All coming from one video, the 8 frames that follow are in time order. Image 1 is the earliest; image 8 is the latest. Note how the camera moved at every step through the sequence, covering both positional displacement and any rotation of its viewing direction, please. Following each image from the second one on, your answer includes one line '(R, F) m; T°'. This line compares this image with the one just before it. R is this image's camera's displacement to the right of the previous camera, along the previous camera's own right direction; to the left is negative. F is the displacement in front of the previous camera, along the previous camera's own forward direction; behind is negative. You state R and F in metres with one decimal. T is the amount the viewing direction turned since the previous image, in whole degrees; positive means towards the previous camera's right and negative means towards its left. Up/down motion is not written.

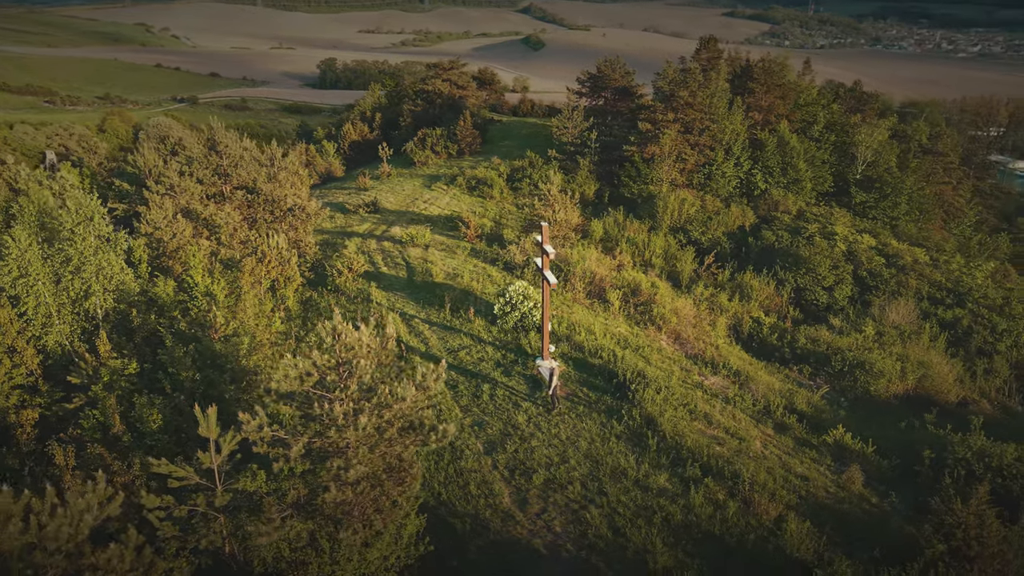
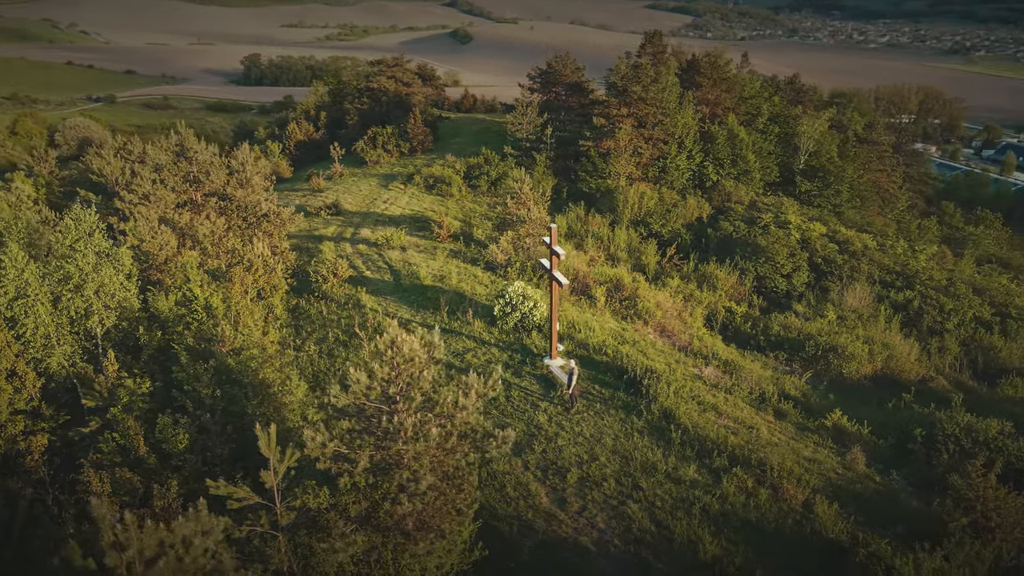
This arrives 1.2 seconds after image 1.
(-1.0, -0.1) m; +5°
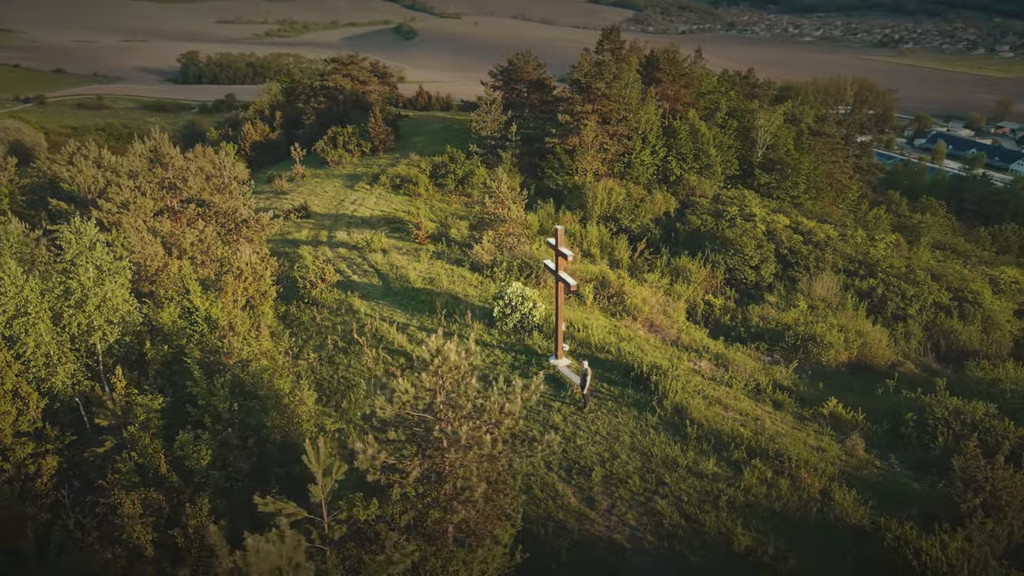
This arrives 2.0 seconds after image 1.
(-0.8, 0.0) m; +4°
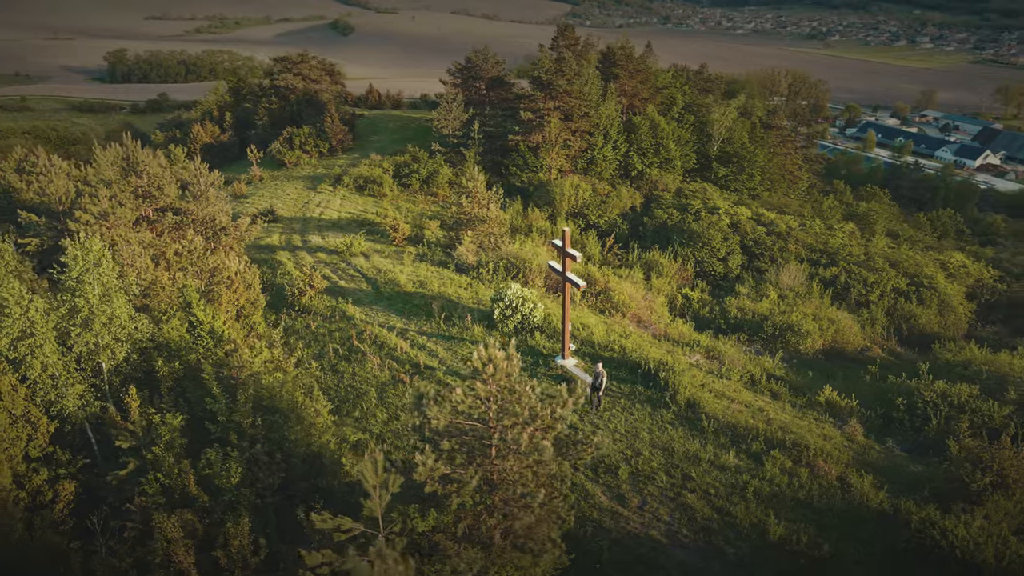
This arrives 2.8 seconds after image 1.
(-0.9, 0.0) m; +4°
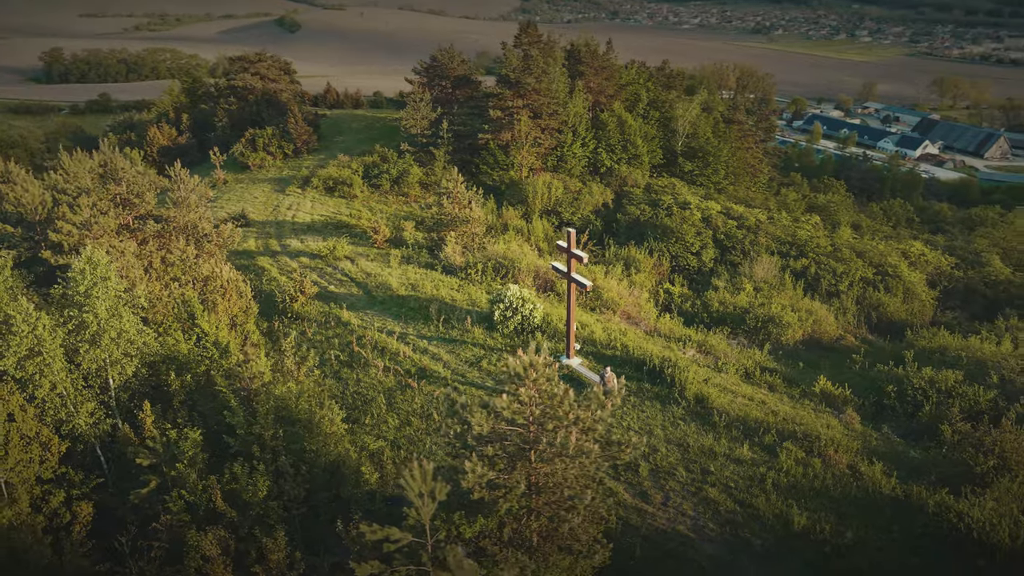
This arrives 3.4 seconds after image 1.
(-0.7, 0.0) m; +3°
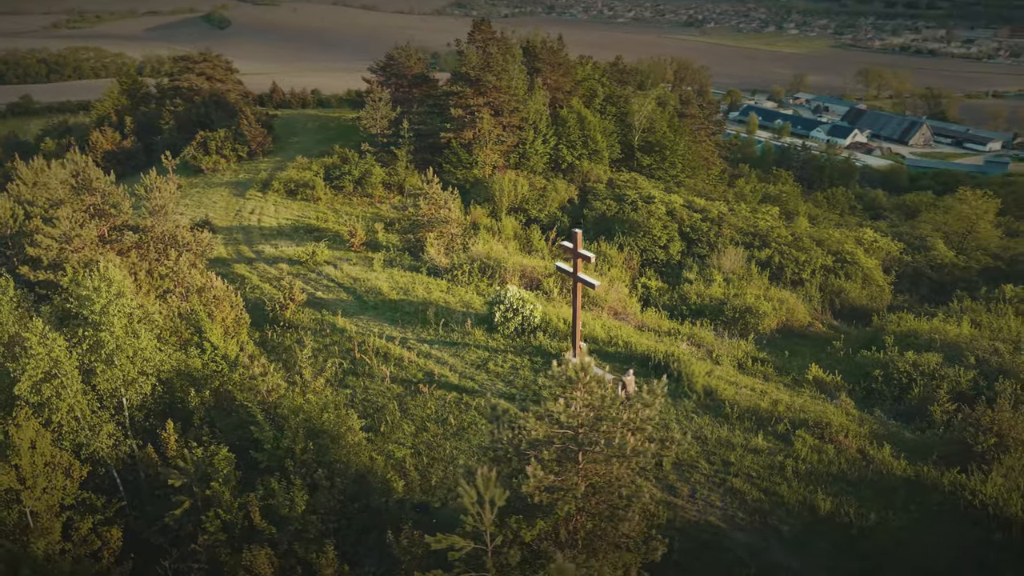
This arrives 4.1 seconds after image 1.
(-0.9, 0.0) m; +4°
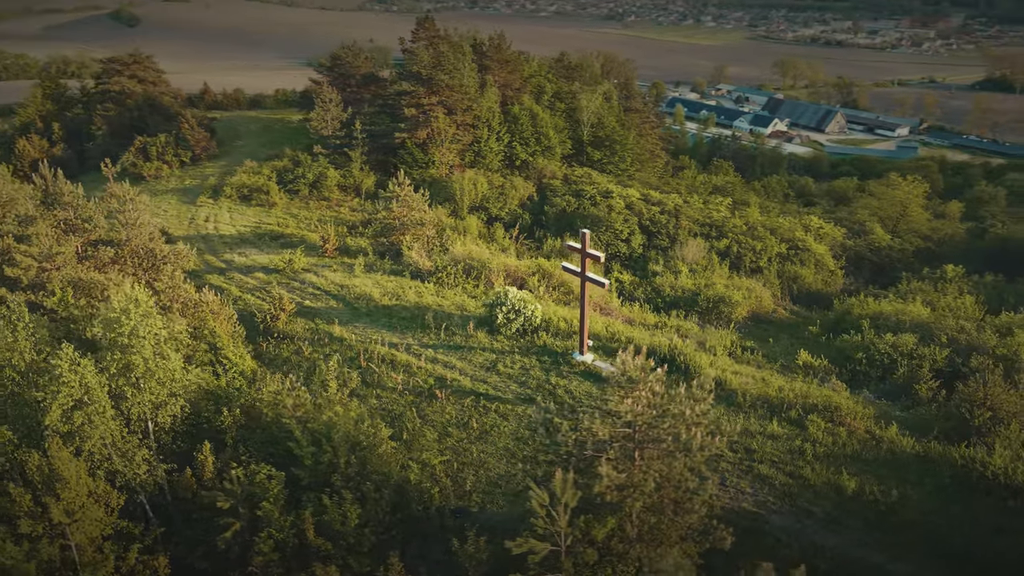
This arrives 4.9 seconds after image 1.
(-1.1, -0.1) m; +5°
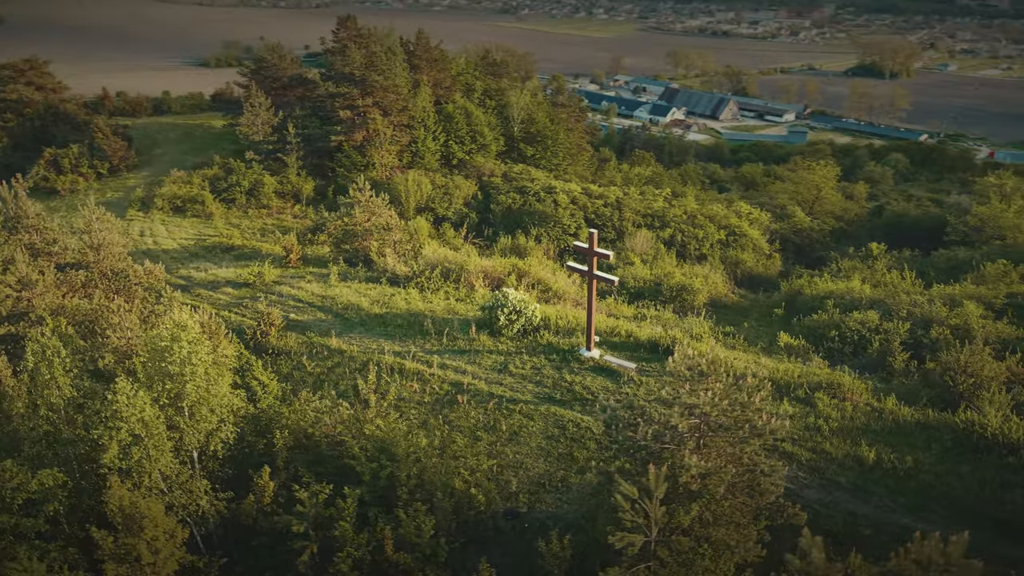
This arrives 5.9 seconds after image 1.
(-1.6, -0.1) m; +7°
